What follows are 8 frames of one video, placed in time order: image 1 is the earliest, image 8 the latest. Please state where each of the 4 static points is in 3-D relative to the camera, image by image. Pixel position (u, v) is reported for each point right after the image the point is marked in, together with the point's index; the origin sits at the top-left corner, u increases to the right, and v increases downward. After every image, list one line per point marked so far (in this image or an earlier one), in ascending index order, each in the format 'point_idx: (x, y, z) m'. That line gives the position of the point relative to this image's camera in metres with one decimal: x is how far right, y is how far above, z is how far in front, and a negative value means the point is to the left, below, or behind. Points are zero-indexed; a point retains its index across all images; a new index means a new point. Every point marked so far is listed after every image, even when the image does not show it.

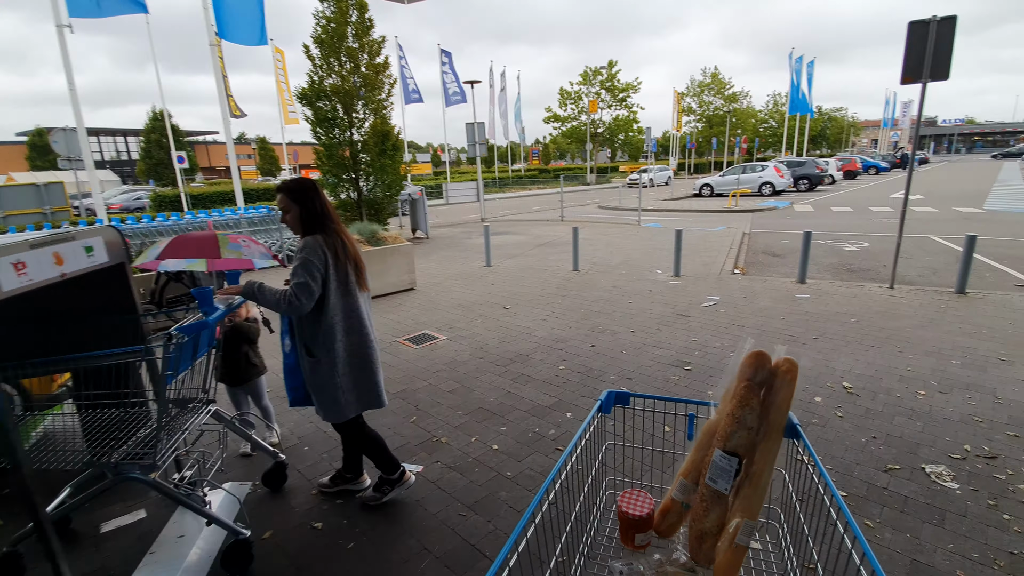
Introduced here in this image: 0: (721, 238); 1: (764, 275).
0: (+5.1, +1.2, +12.0) m
1: (+4.2, +0.2, +8.2) m
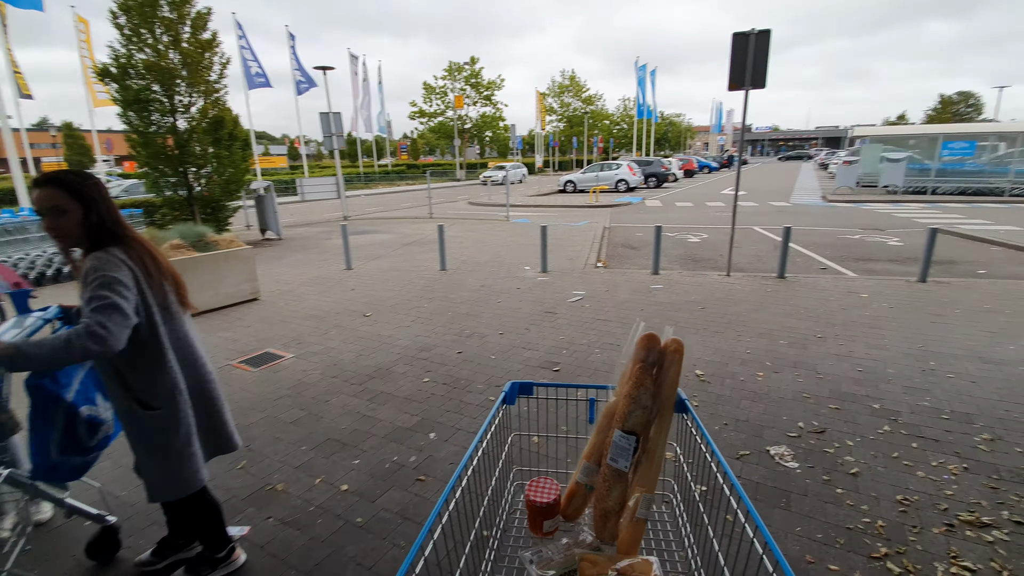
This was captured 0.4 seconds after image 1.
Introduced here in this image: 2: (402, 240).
0: (+1.8, +1.4, +12.5) m
1: (+1.9, +0.4, +8.6) m
2: (-2.7, +1.2, +11.9) m
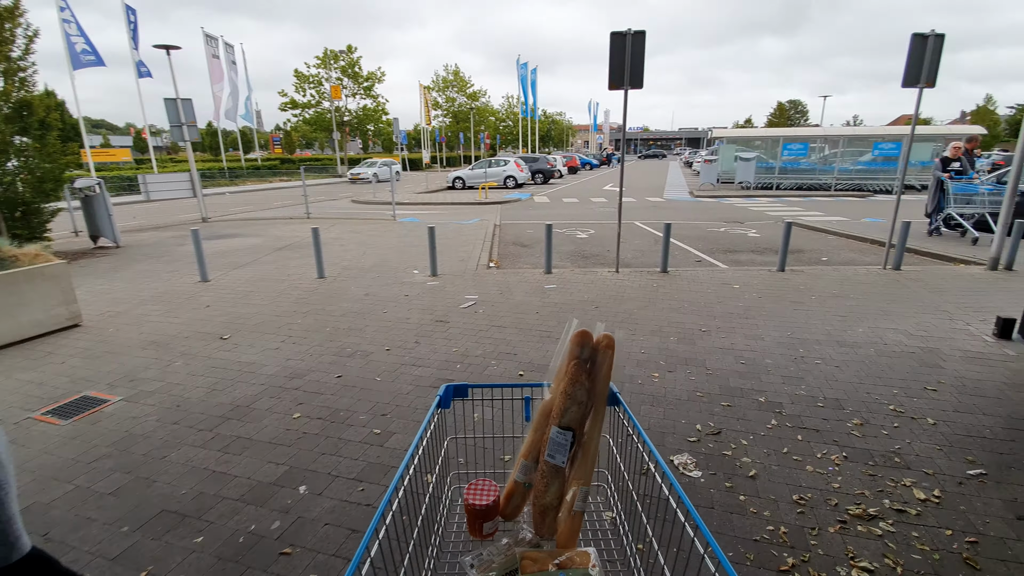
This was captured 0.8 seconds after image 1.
0: (-0.9, +1.4, +12.2) m
1: (+0.1, +0.4, +8.4) m
2: (-5.2, +0.9, +10.7) m
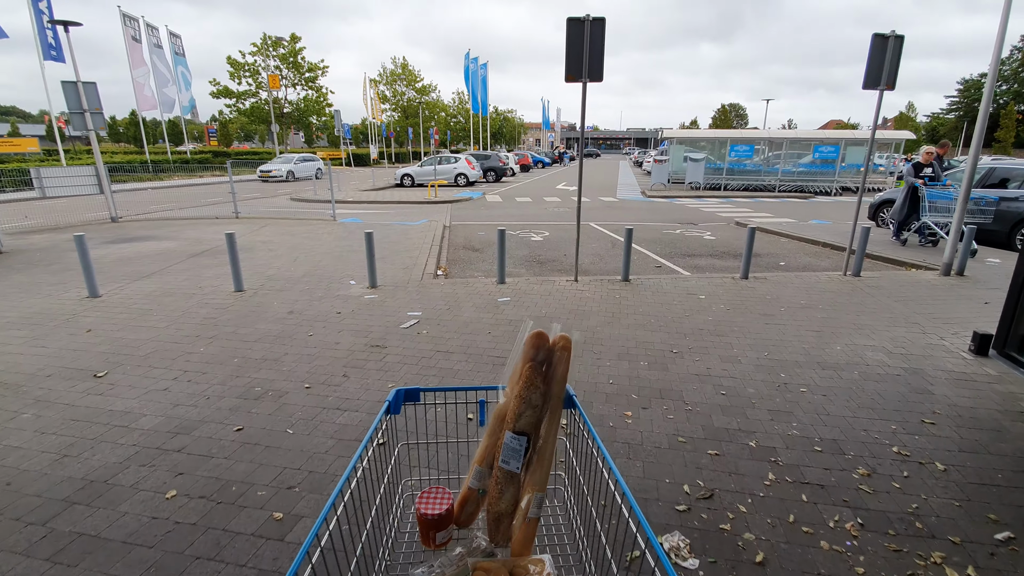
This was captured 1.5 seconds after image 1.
0: (-2.1, +1.3, +11.3) m
1: (-0.7, +0.2, +7.7) m
2: (-6.2, +0.7, +9.5) m
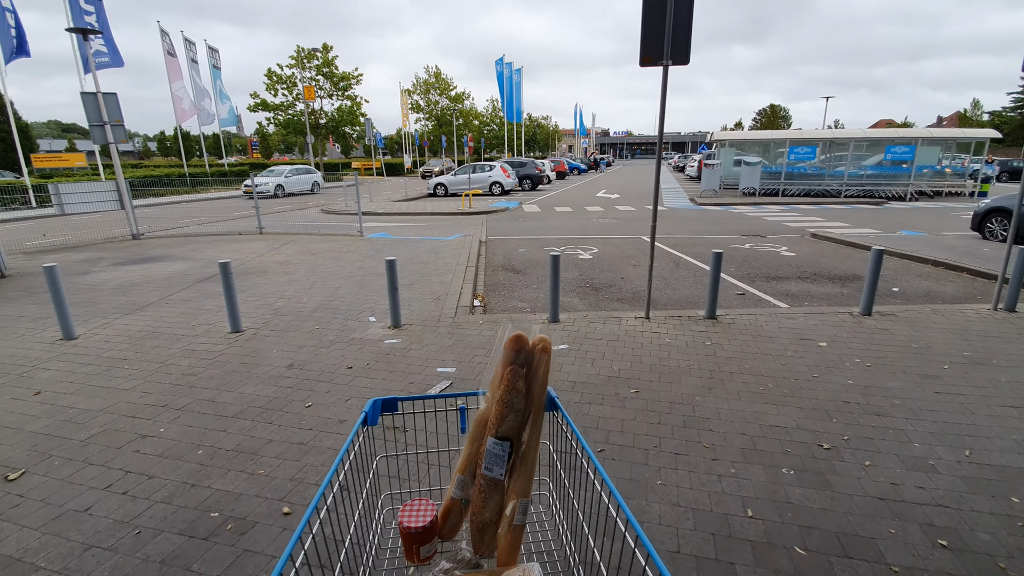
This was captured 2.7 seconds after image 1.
0: (-1.2, +0.8, +10.1) m
1: (0.0, -0.3, +6.4) m
2: (-5.4, +0.3, +8.5) m
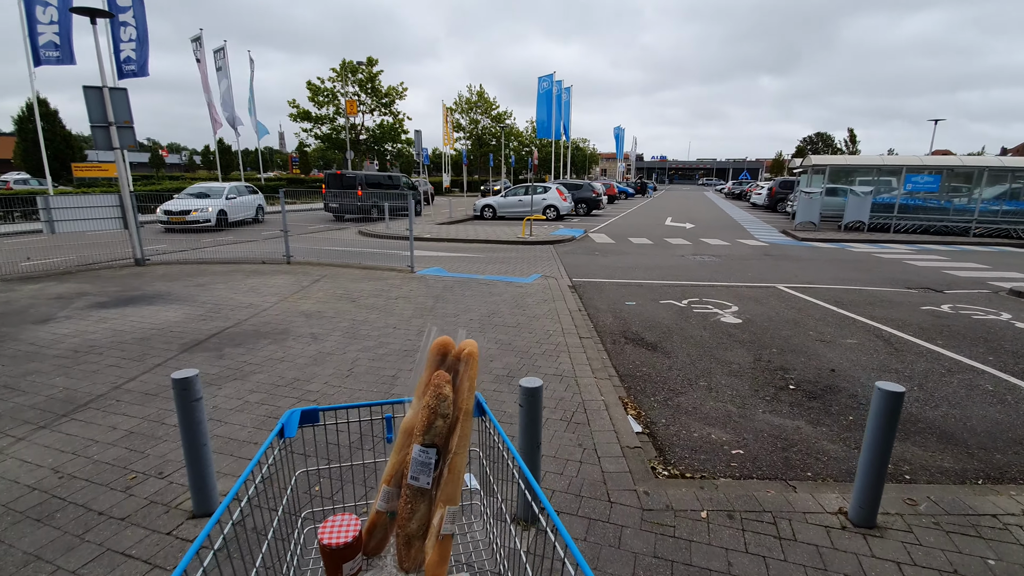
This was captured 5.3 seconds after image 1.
0: (+0.5, -0.2, +7.3) m
1: (+1.4, -1.1, +3.5) m
2: (-3.8, -0.5, +6.0) m
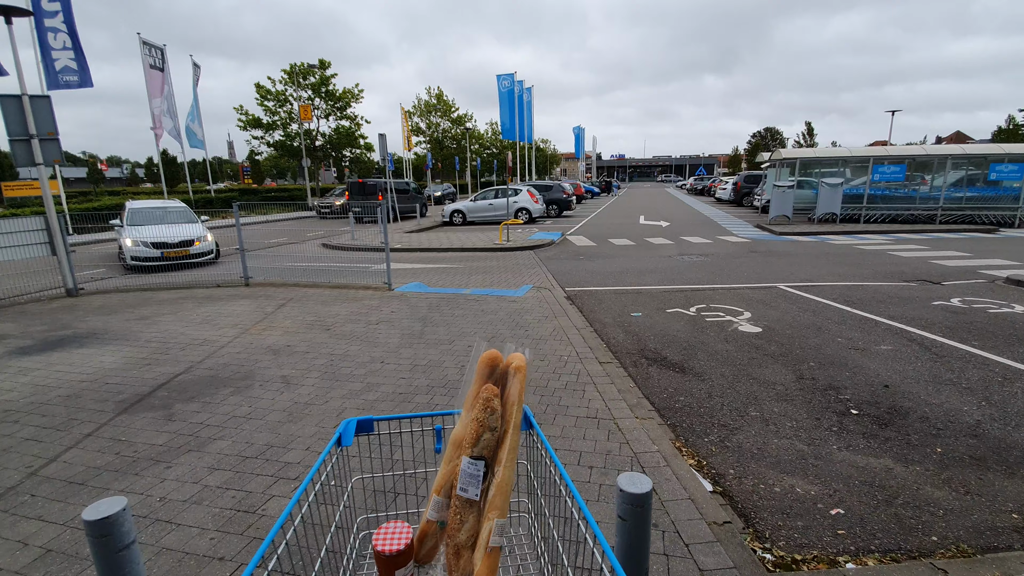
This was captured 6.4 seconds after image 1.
0: (+0.5, -0.4, +6.6) m
1: (+1.6, -1.3, +2.8) m
2: (-3.7, -0.9, +4.9) m
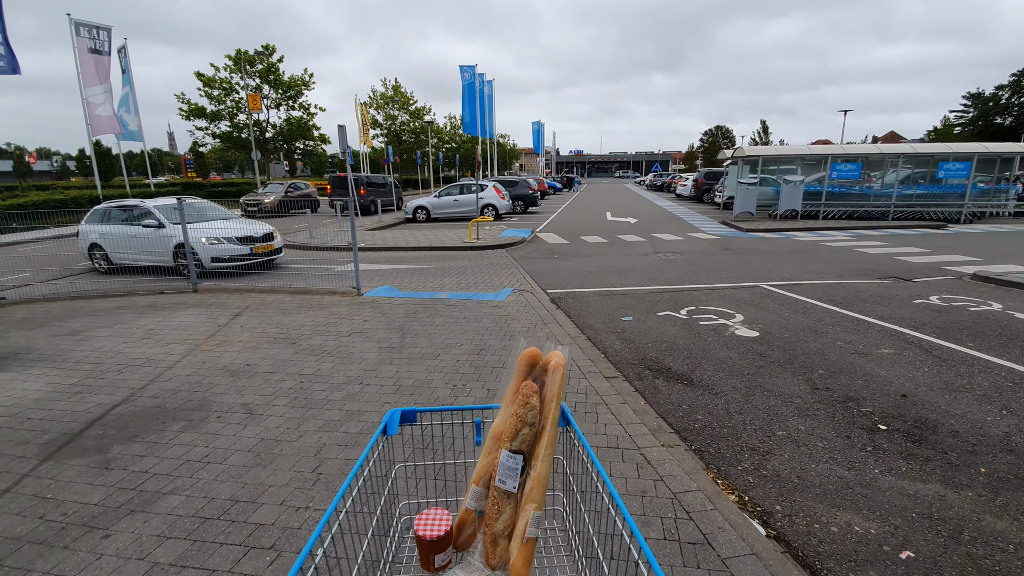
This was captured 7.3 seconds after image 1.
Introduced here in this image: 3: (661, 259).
0: (+0.3, -0.5, +6.1) m
1: (+1.8, -1.3, +2.5) m
2: (-3.7, -1.0, +4.1) m
3: (+3.6, +0.7, +11.7) m
